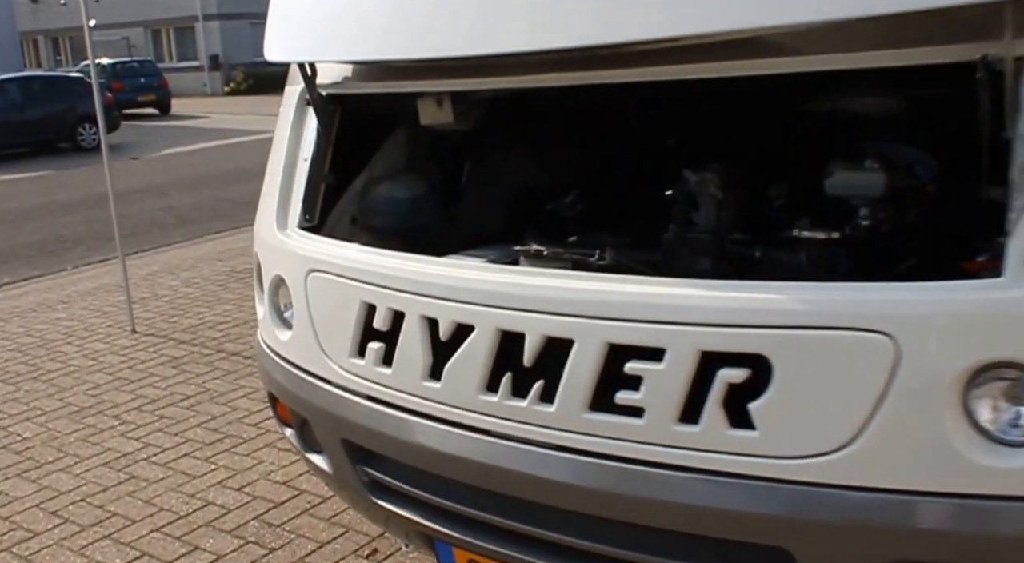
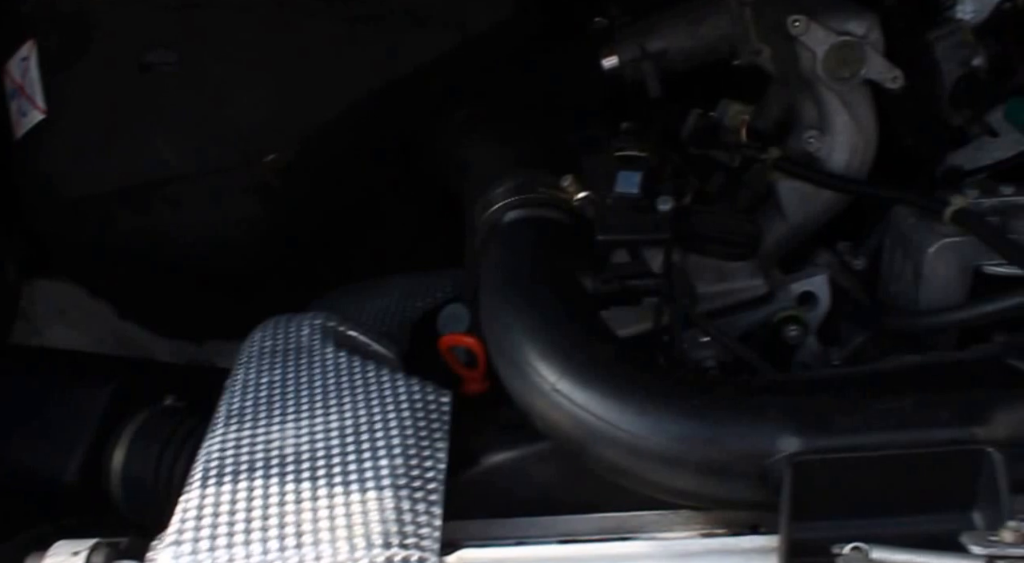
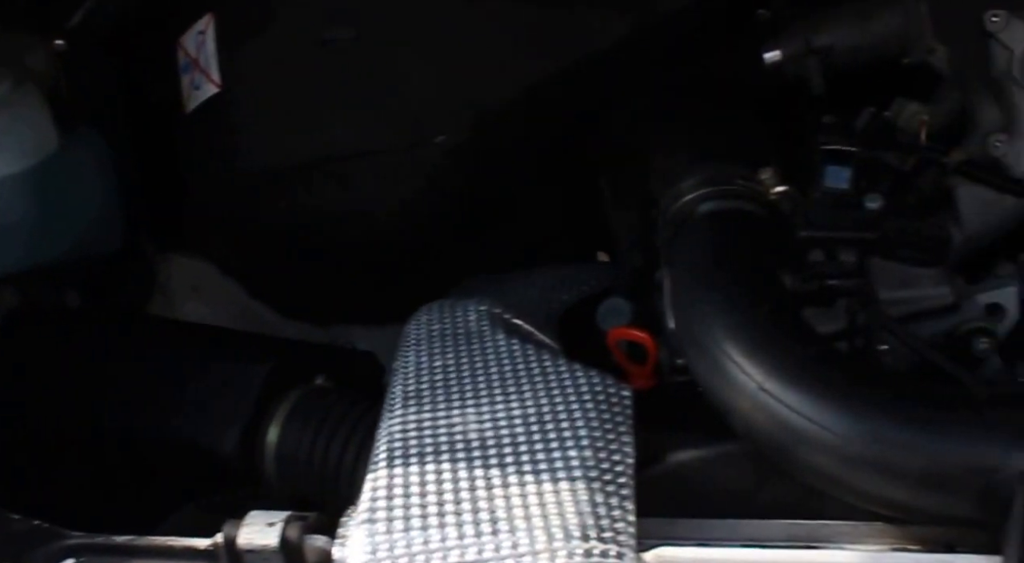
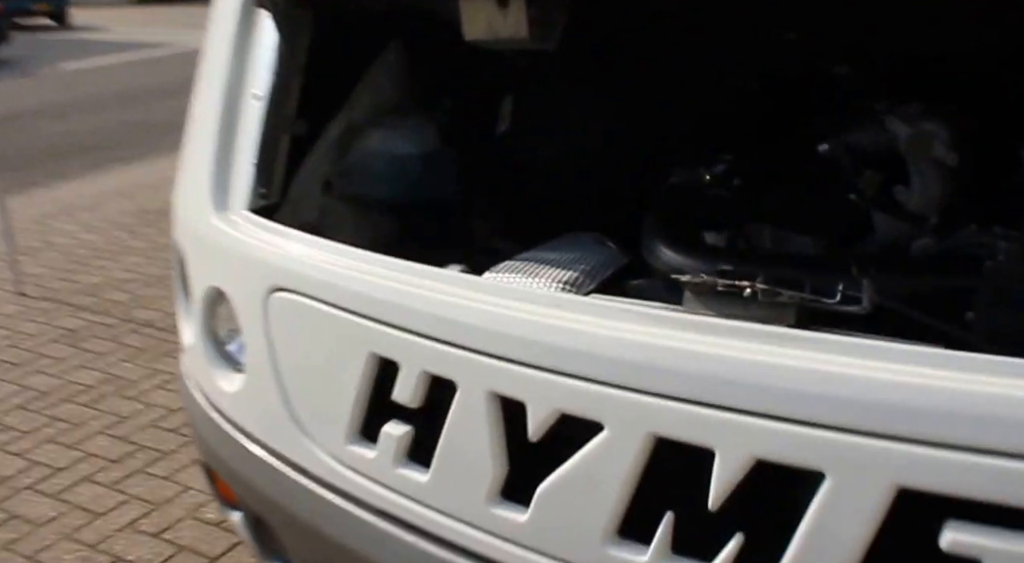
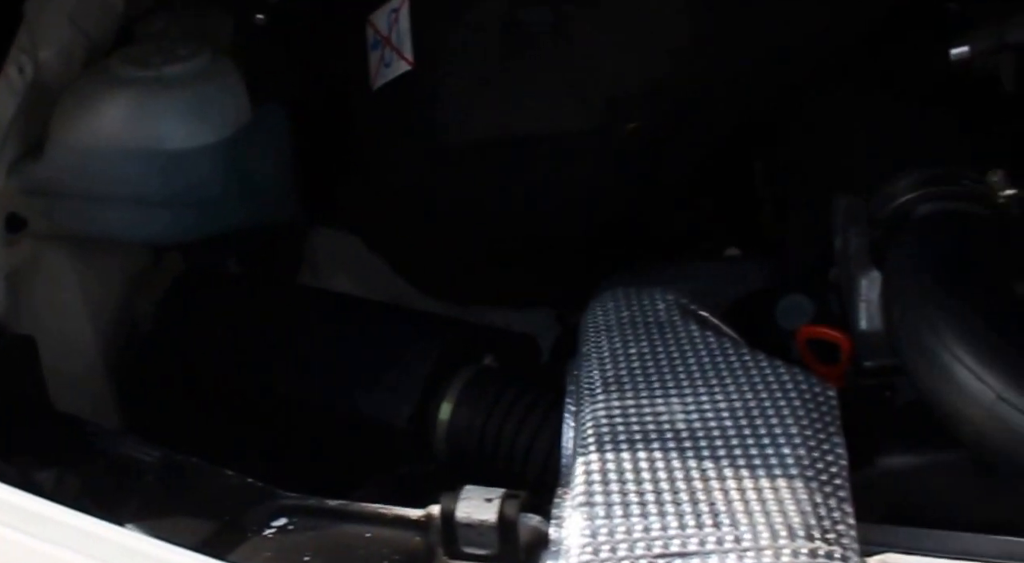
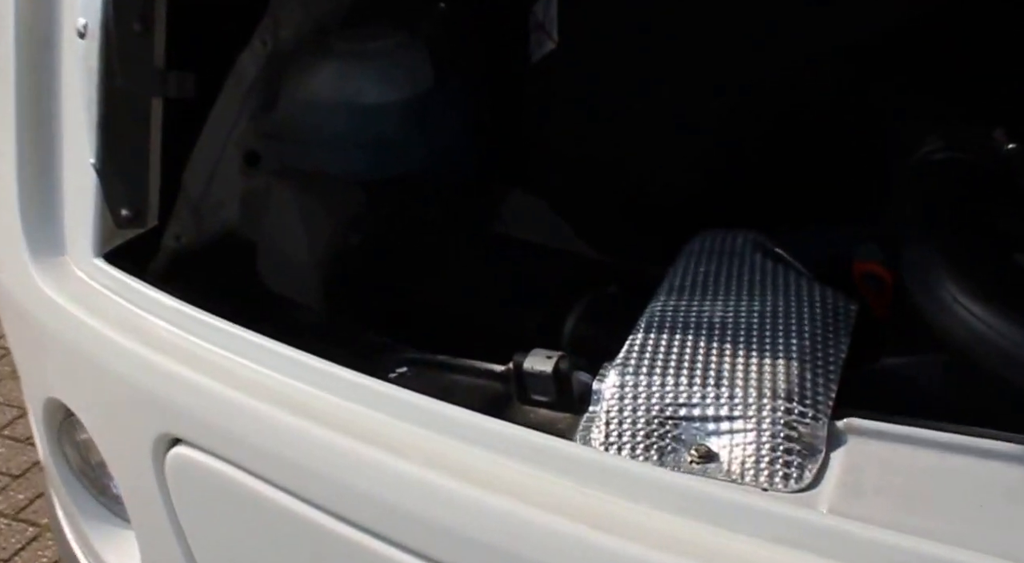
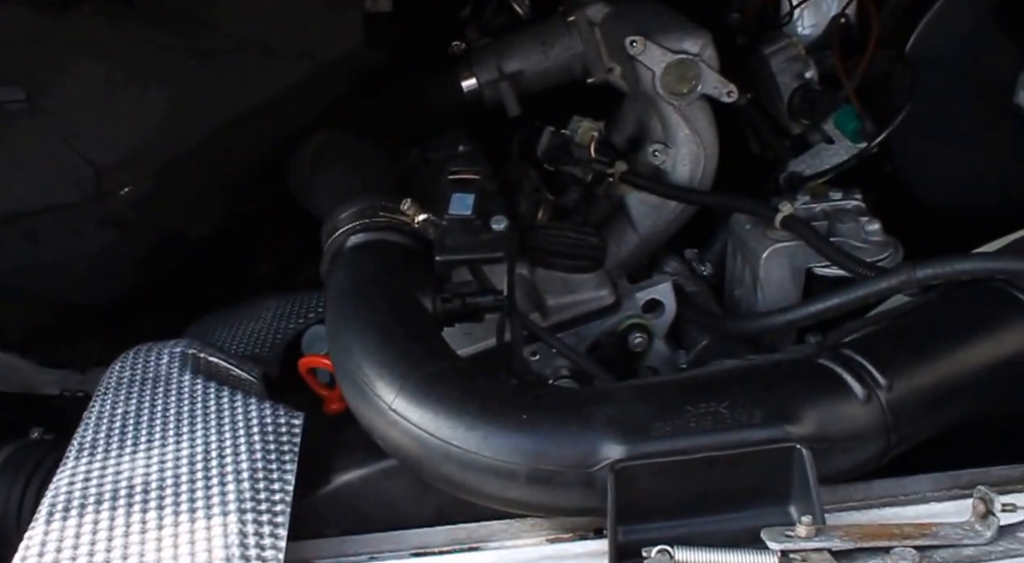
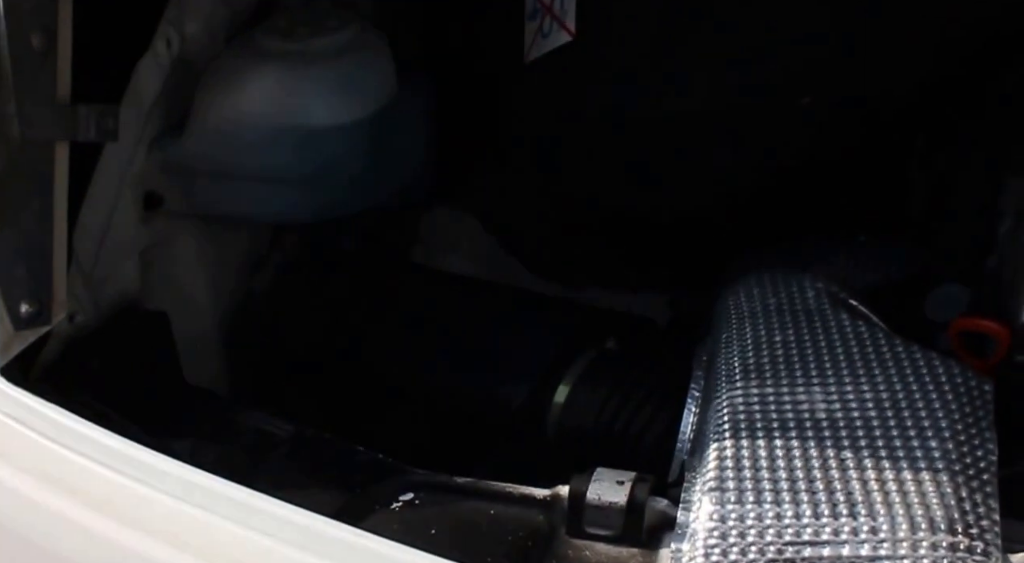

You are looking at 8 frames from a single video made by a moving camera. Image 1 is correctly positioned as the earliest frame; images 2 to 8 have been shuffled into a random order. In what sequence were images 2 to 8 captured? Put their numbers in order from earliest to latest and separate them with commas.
4, 6, 8, 5, 3, 2, 7
